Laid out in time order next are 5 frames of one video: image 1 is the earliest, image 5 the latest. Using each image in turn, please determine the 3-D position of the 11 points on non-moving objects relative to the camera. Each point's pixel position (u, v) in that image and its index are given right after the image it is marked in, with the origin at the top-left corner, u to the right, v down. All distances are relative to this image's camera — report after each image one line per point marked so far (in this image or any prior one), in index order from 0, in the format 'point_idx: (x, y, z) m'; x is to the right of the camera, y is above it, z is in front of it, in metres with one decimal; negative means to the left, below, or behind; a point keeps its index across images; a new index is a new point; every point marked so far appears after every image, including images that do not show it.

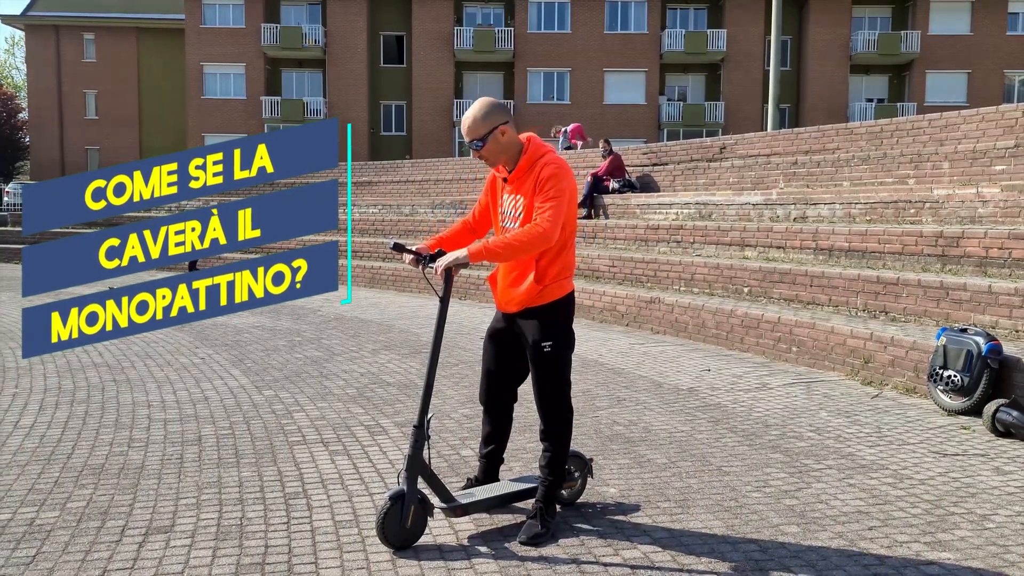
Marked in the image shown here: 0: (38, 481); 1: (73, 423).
0: (-2.5, -1.0, +4.6) m
1: (-2.9, -0.9, +5.8) m
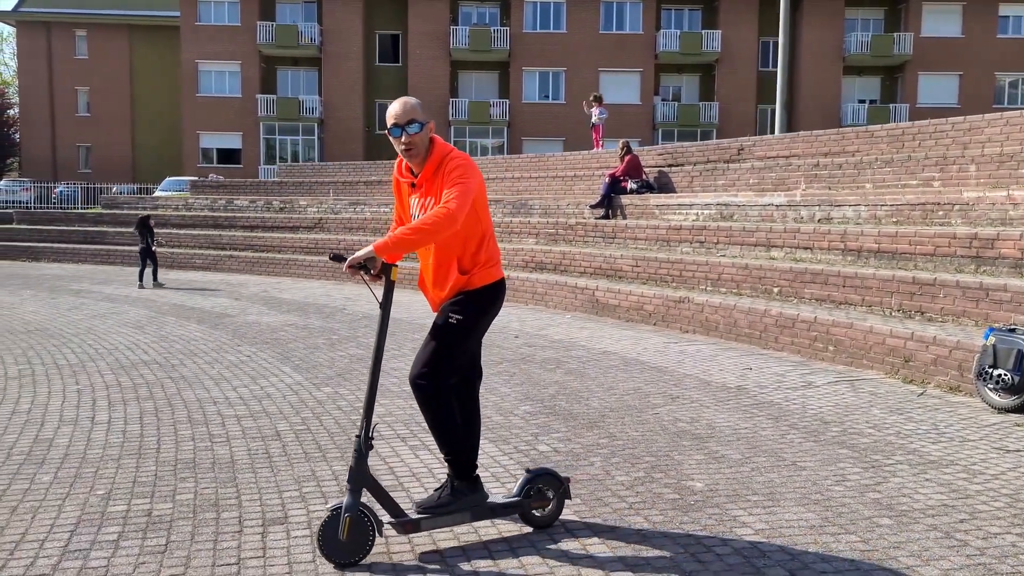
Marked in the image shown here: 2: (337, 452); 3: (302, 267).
0: (-2.0, -1.0, +4.7) m
1: (-2.5, -0.9, +6.0) m
2: (-1.0, -1.0, +5.2) m
3: (-4.5, +0.5, +18.7) m
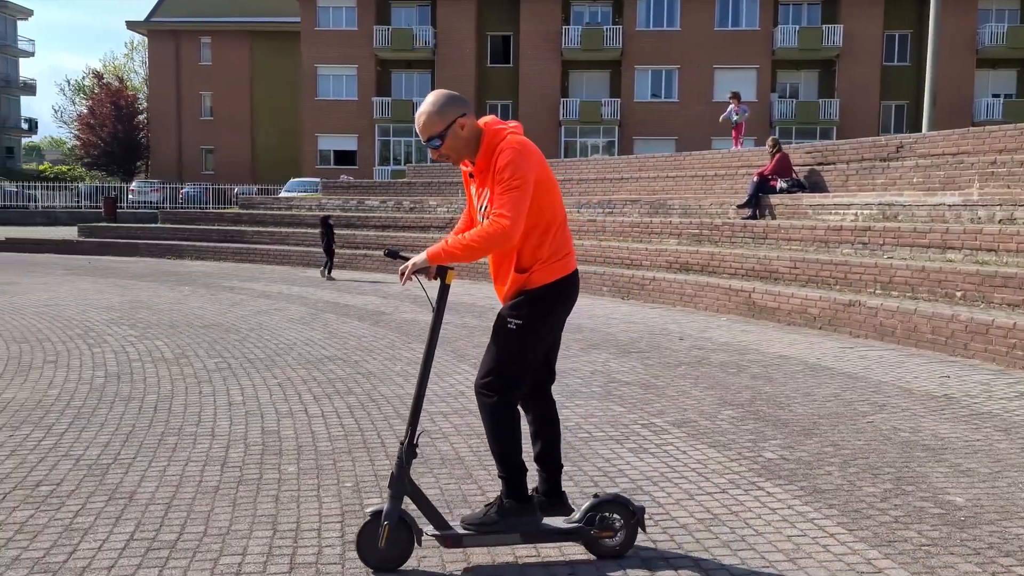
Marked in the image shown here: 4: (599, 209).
0: (-0.7, -1.0, +4.8) m
1: (-1.1, -0.9, +6.1) m
2: (+0.3, -1.0, +5.2) m
3: (-1.6, +0.5, +19.0) m
4: (+1.7, +1.6, +17.8) m
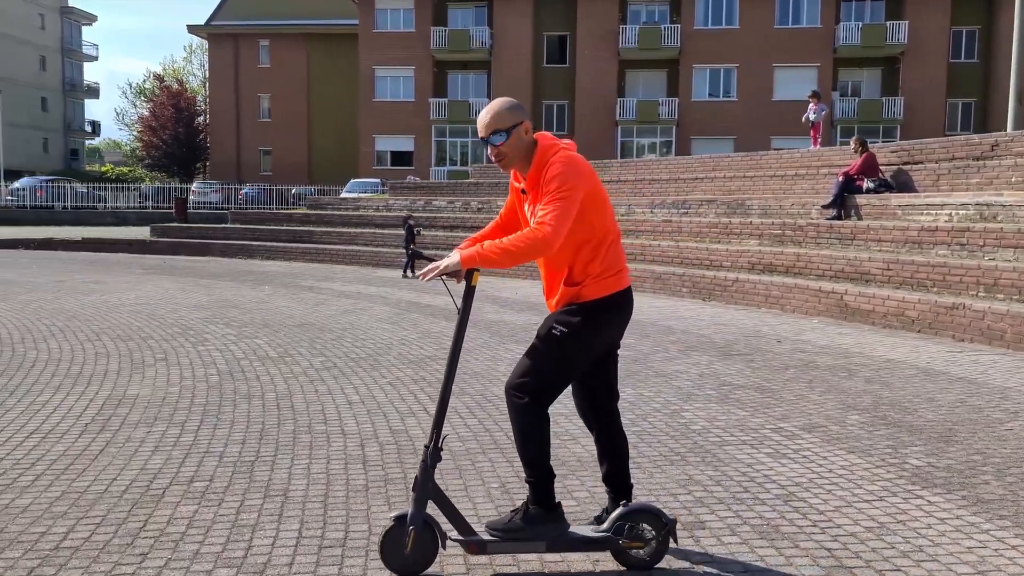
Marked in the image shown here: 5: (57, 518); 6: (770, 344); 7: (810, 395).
0: (0.0, -1.0, +4.8) m
1: (-0.2, -0.9, +6.1) m
2: (+1.1, -1.0, +5.1) m
3: (-0.1, +0.5, +19.0) m
4: (+3.2, +1.6, +17.6) m
5: (-2.1, -1.0, +4.0) m
6: (+2.8, -0.6, +9.5) m
7: (+2.3, -0.8, +6.8) m
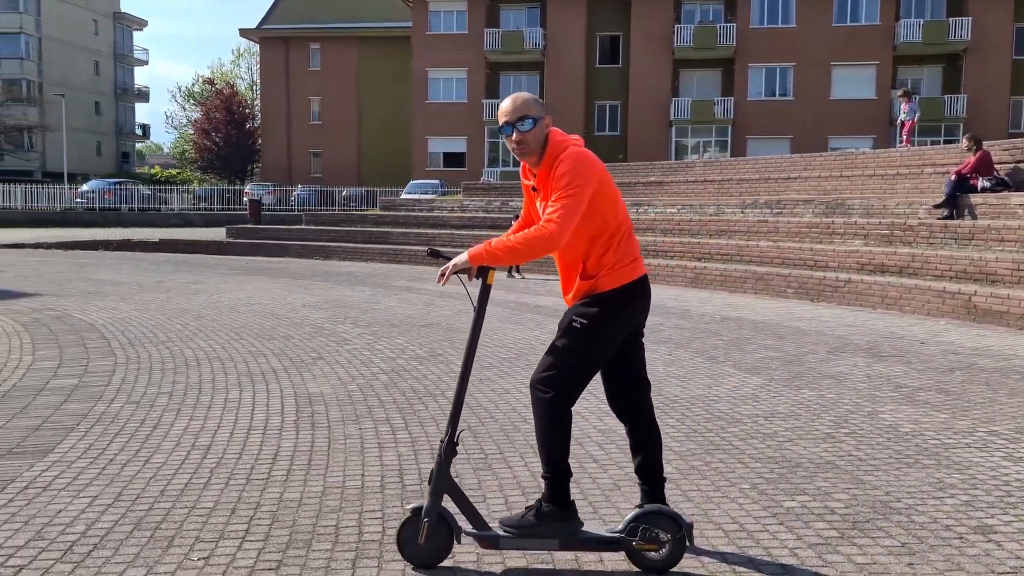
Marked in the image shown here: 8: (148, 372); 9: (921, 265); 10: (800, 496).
0: (+1.3, -1.0, +4.7) m
1: (+1.1, -0.9, +6.0) m
2: (+2.4, -1.0, +5.0) m
3: (+1.8, +0.5, +19.0) m
4: (+5.0, +1.6, +17.4) m
5: (-0.8, -1.0, +4.0) m
6: (+4.2, -0.6, +9.3) m
7: (+3.7, -0.8, +6.7) m
8: (-3.1, -0.7, +7.4) m
9: (+6.0, +0.3, +12.9) m
10: (+1.4, -1.0, +4.3) m
